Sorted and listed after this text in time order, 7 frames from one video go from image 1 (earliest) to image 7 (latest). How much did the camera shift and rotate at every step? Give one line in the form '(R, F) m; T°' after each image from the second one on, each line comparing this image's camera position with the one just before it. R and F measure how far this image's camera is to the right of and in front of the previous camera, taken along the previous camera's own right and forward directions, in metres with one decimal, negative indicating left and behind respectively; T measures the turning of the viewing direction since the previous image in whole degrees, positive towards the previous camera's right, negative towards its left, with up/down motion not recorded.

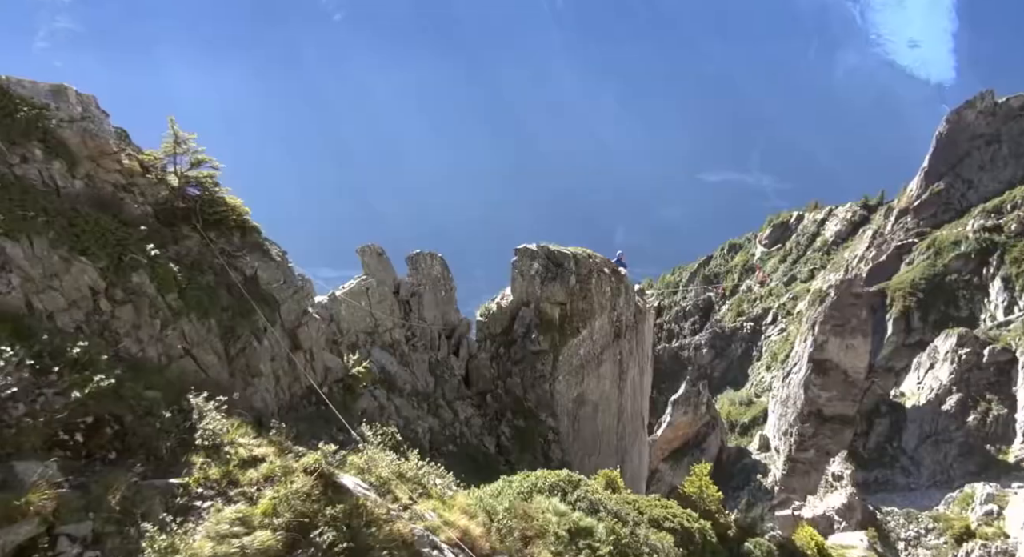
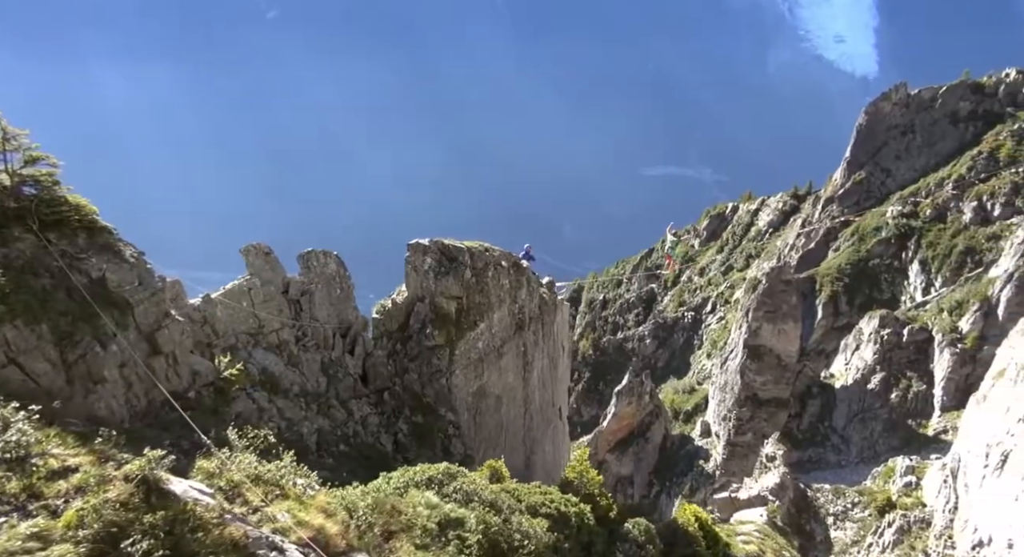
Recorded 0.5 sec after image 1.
(+0.7, 0.0) m; +4°
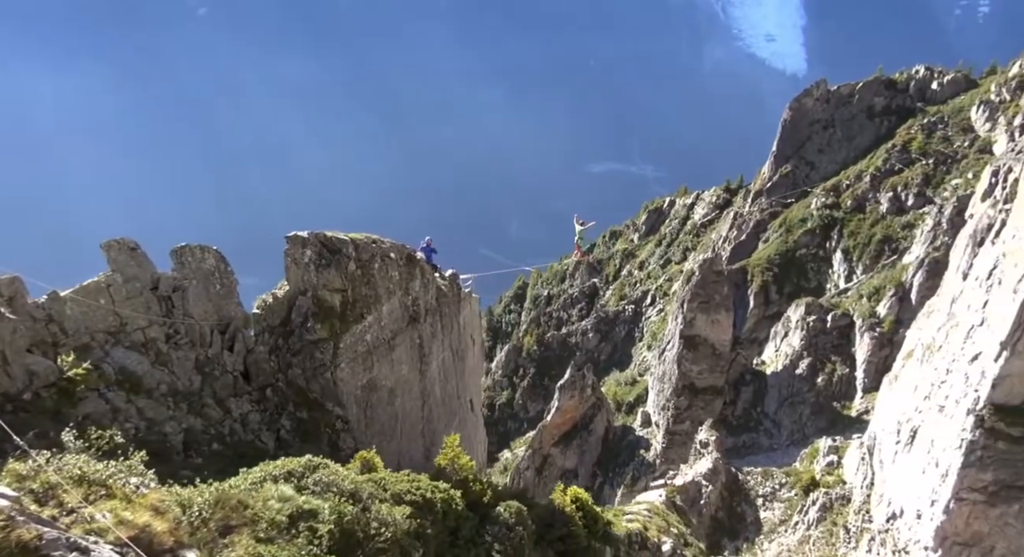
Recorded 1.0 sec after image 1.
(+0.8, 0.0) m; +5°
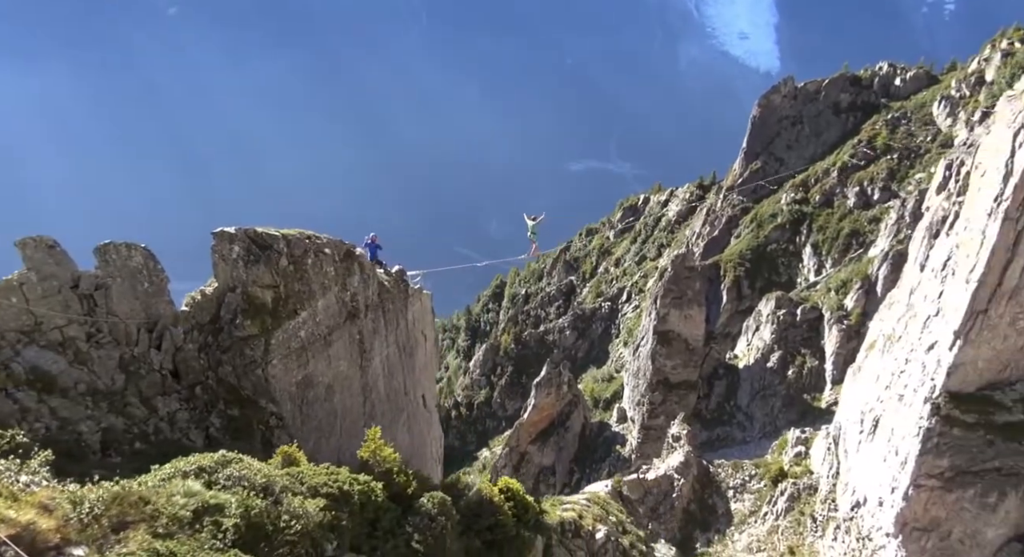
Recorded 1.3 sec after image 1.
(+0.7, 0.0) m; +2°
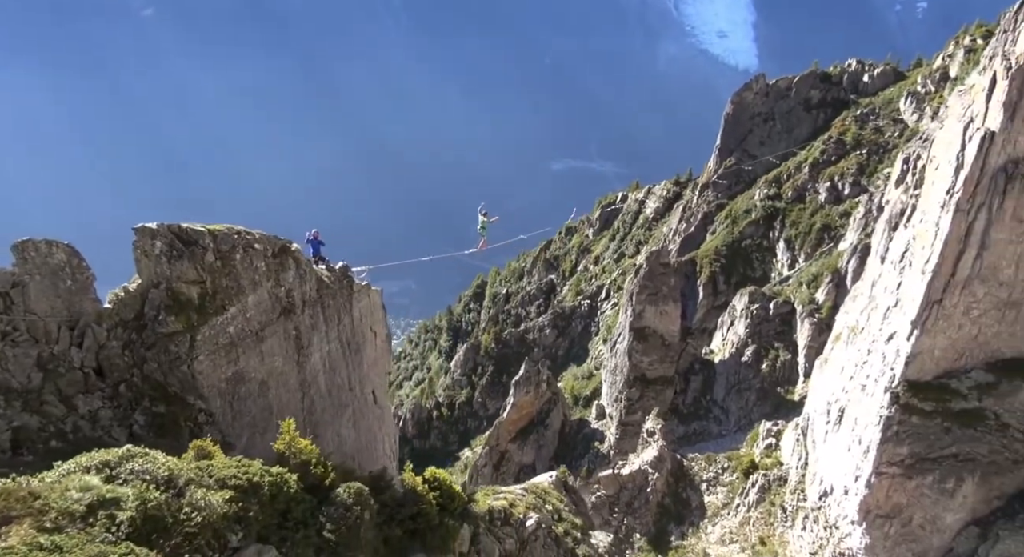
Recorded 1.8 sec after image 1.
(+0.8, -0.1) m; +2°
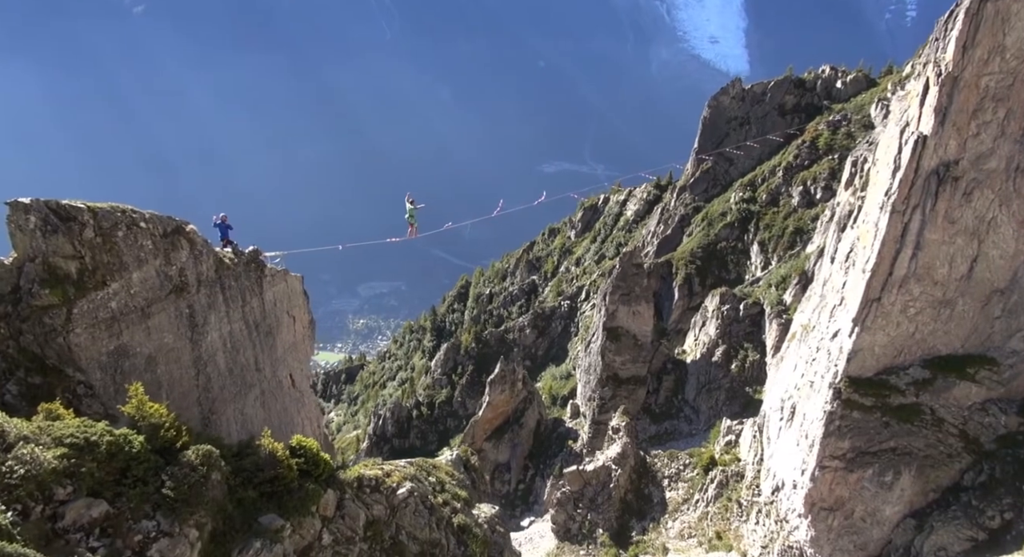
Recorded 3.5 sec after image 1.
(+1.8, -0.6) m; +2°
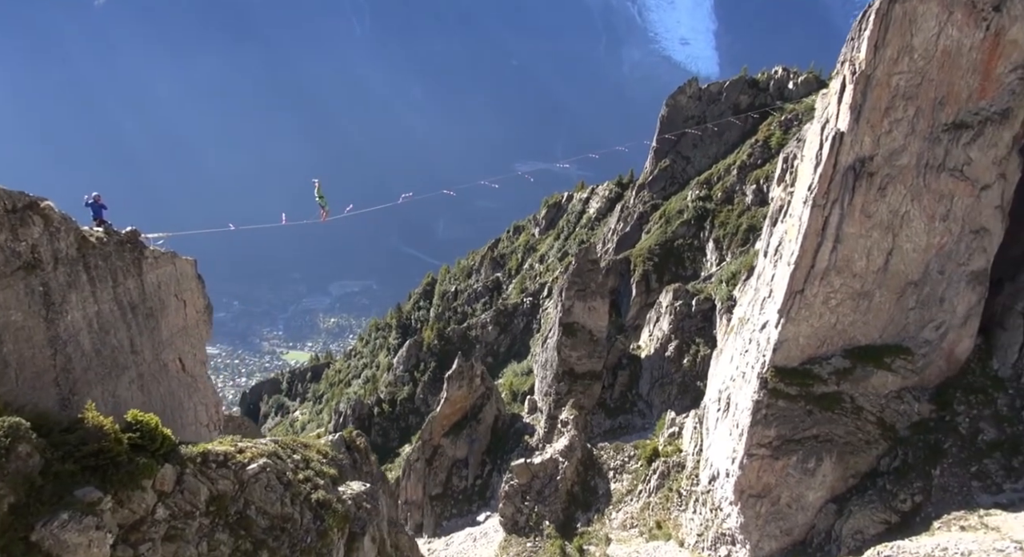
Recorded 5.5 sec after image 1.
(+1.9, -0.1) m; +4°
